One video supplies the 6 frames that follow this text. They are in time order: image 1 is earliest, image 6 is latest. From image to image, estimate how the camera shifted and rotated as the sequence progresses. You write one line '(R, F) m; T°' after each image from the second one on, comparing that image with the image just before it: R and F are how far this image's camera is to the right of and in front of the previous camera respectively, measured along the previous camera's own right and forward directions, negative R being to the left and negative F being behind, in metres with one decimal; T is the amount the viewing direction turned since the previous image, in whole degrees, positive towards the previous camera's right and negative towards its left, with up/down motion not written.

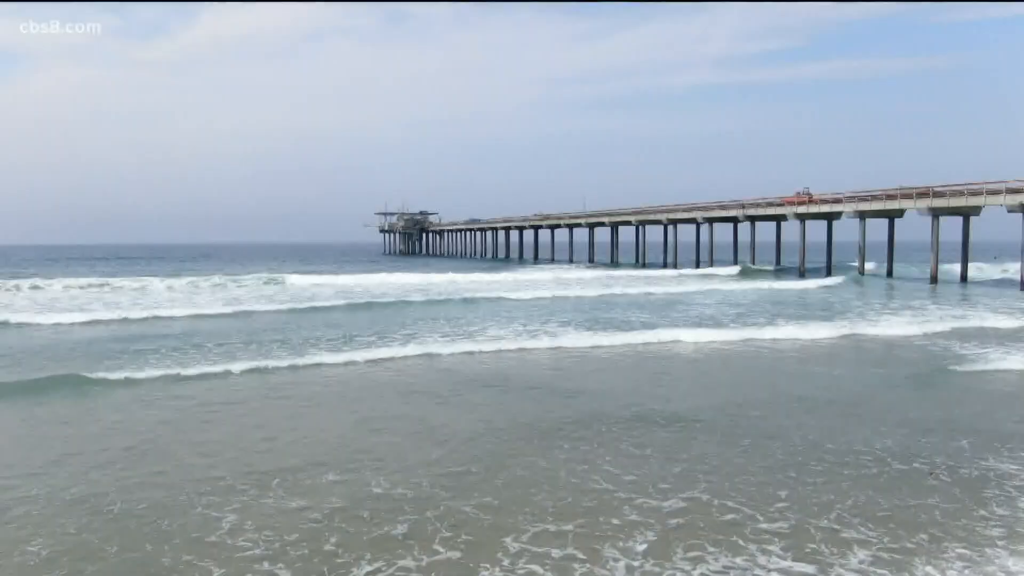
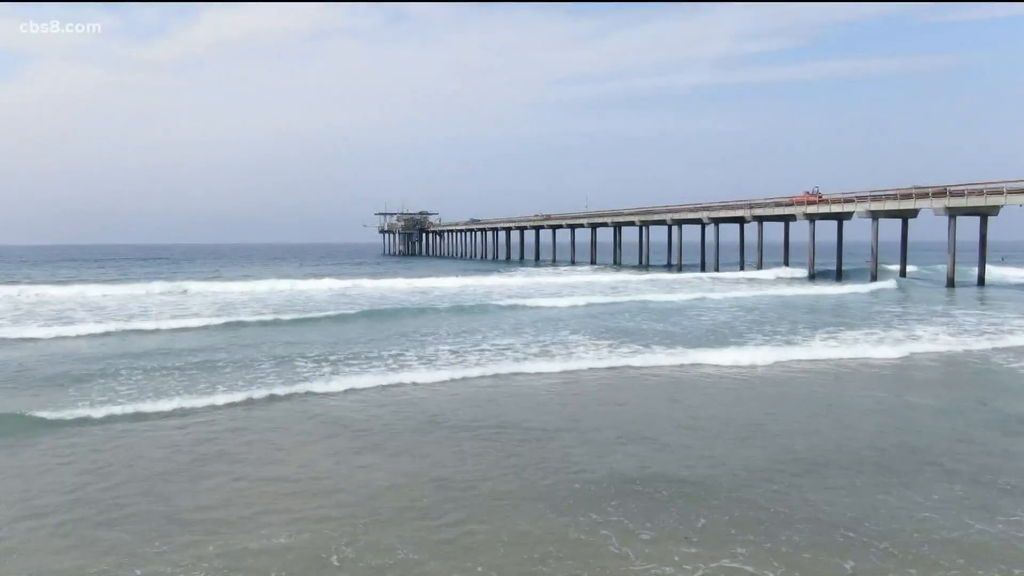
(0.0, +1.2) m; 0°
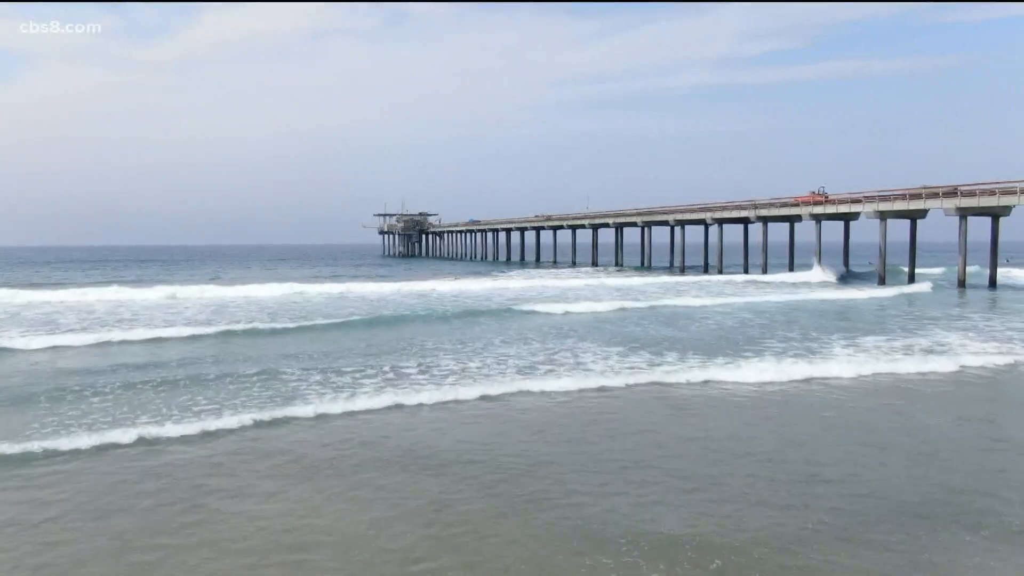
(-0.1, +0.7) m; 0°
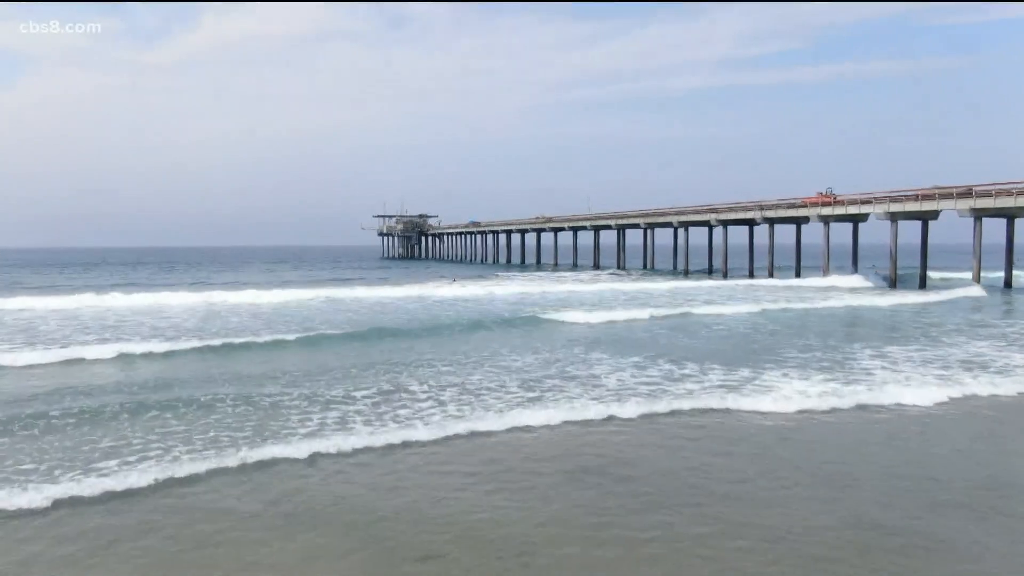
(-0.1, +0.9) m; 0°
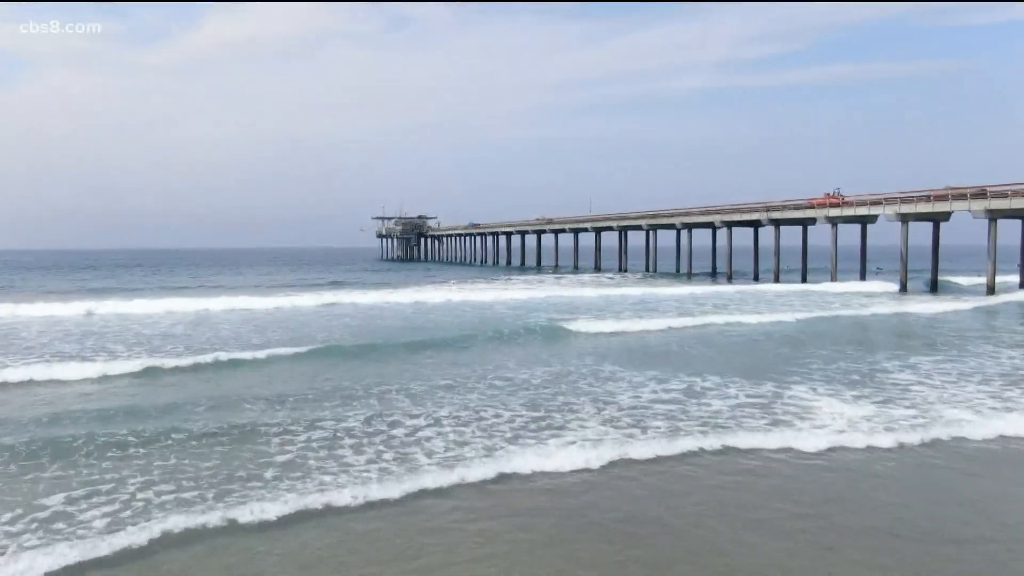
(-0.1, +0.9) m; 0°
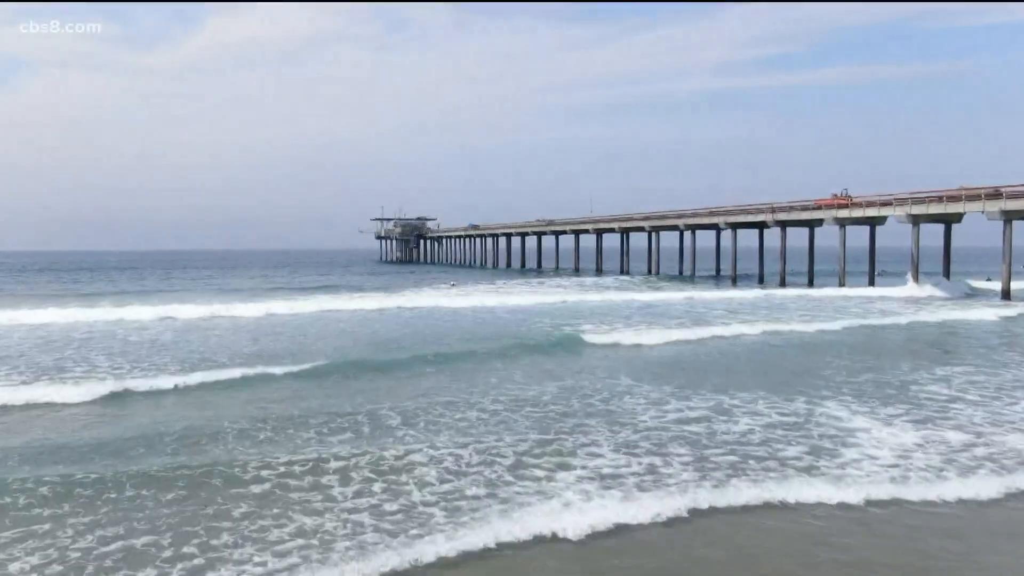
(-0.1, +0.9) m; 0°
